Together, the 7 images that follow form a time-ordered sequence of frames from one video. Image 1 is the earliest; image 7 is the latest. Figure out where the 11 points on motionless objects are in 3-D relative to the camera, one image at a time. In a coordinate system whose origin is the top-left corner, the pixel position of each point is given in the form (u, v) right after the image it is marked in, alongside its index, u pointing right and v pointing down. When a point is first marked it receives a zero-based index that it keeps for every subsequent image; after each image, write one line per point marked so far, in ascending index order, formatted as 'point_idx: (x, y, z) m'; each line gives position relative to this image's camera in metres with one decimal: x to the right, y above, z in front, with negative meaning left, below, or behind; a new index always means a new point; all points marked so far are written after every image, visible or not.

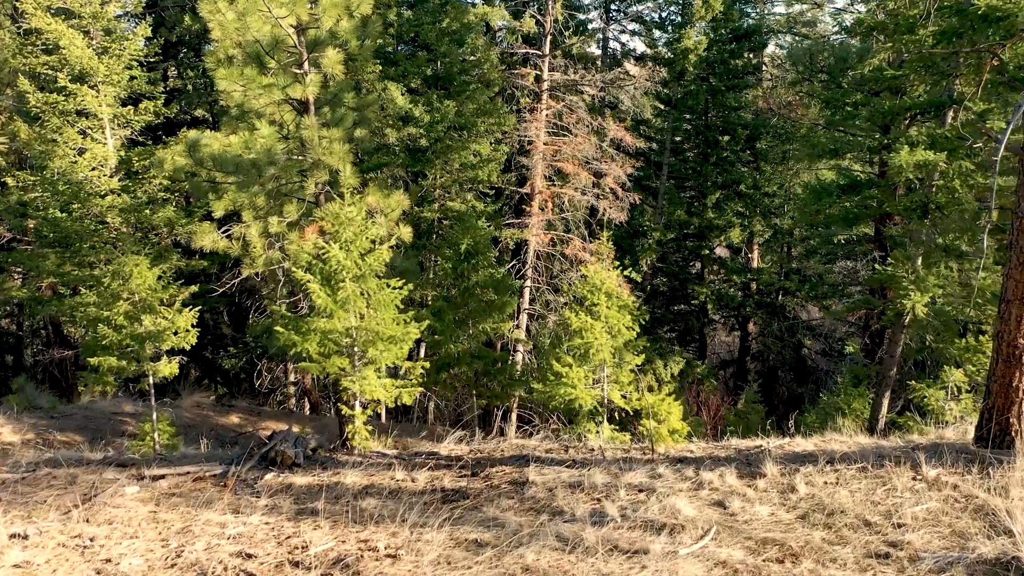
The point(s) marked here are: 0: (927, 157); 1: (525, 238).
0: (+4.0, +1.3, +8.0) m
1: (+0.2, +1.0, +14.7) m
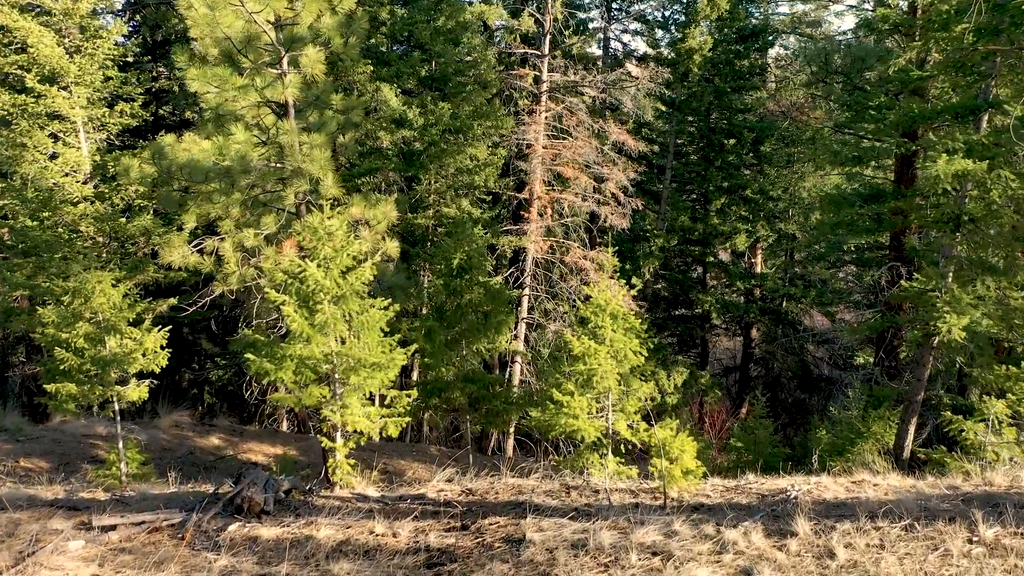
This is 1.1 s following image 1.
0: (+4.0, +1.1, +7.3) m
1: (+0.2, +0.8, +14.0) m
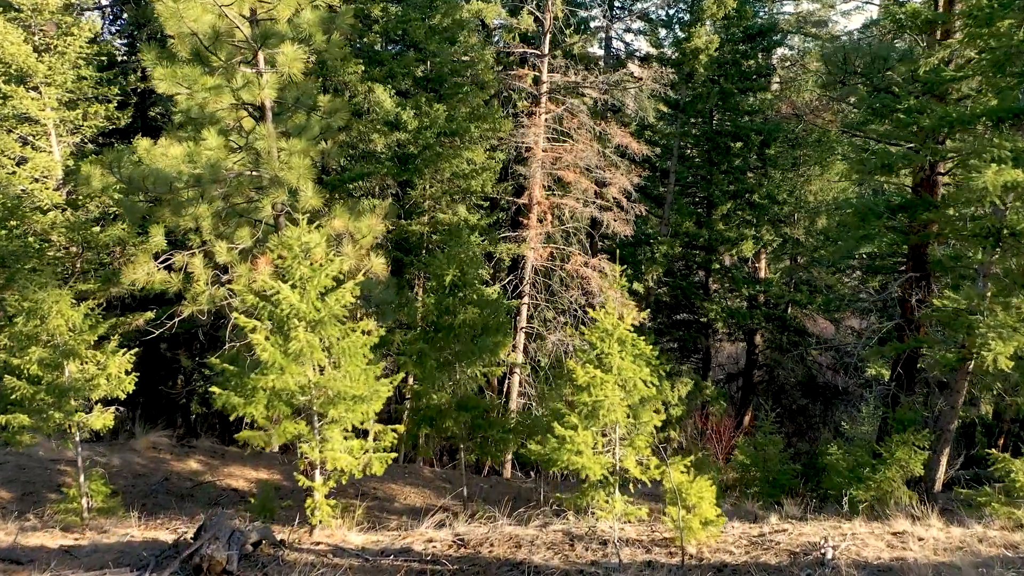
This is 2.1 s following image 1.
0: (+4.0, +0.9, +6.6) m
1: (+0.2, +0.6, +13.3) m
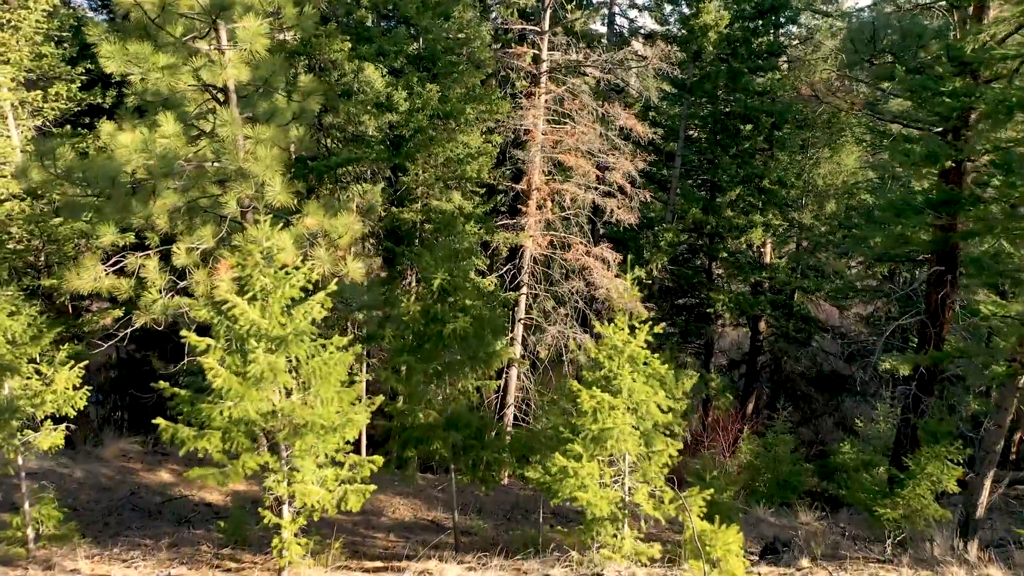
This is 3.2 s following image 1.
0: (+3.9, +0.8, +5.8) m
1: (+0.1, +0.7, +12.4) m
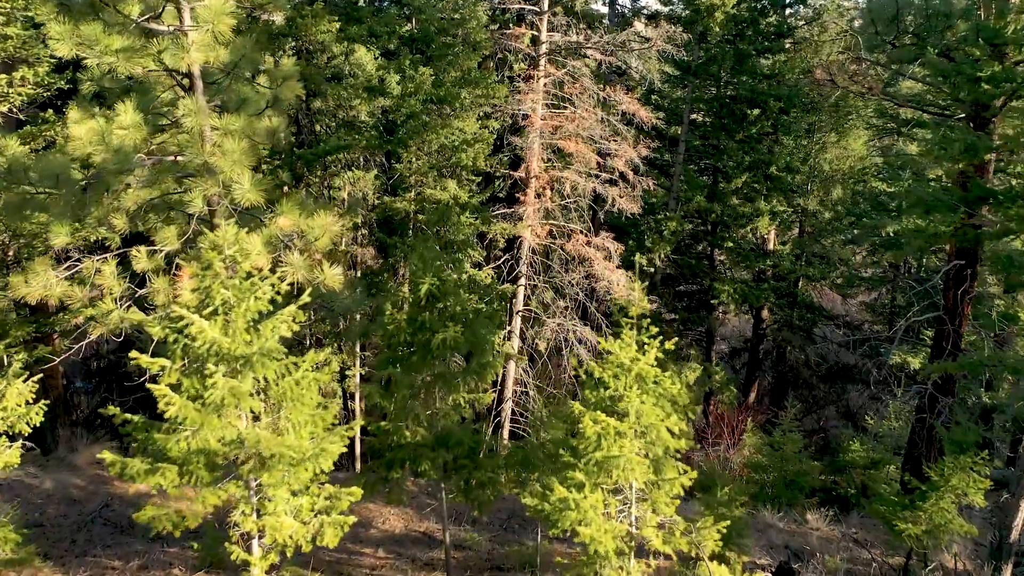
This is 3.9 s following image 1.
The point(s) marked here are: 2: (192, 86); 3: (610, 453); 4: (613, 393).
0: (+3.9, +0.8, +5.1) m
1: (+0.1, +0.8, +11.8) m
2: (-2.4, +1.5, +6.2) m
3: (+0.6, -1.0, +5.1) m
4: (+0.6, -0.7, +5.3) m
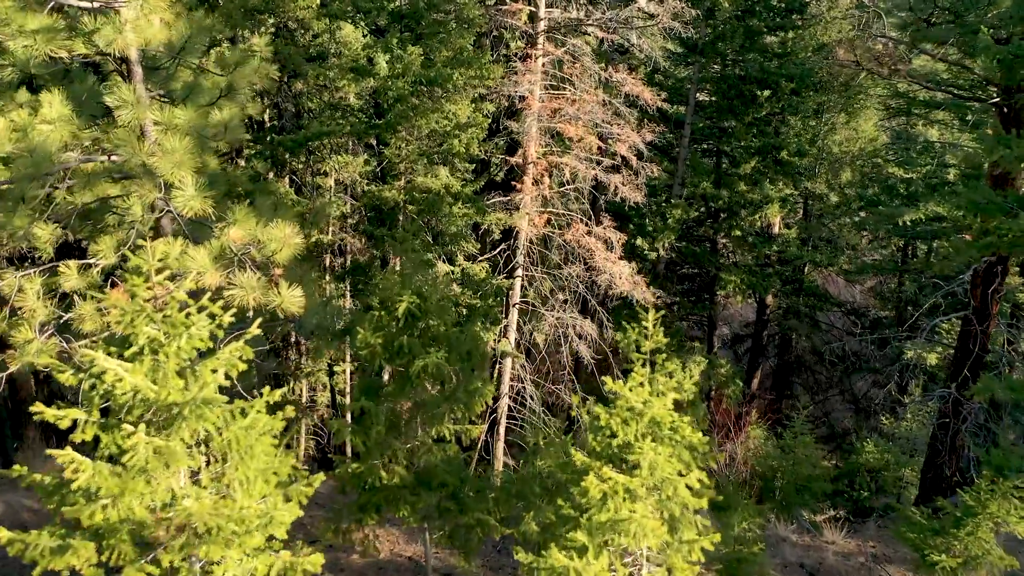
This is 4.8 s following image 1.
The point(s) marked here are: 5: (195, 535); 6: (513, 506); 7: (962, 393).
0: (+3.9, +0.6, +4.3) m
1: (0.0, +0.8, +10.9) m
2: (-2.4, +1.4, +5.3) m
3: (+0.5, -1.2, +4.3) m
4: (+0.6, -0.8, +4.5) m
5: (-1.5, -1.2, +4.1) m
6: (0.0, -1.6, +6.0) m
7: (+5.2, -1.3, +9.1) m
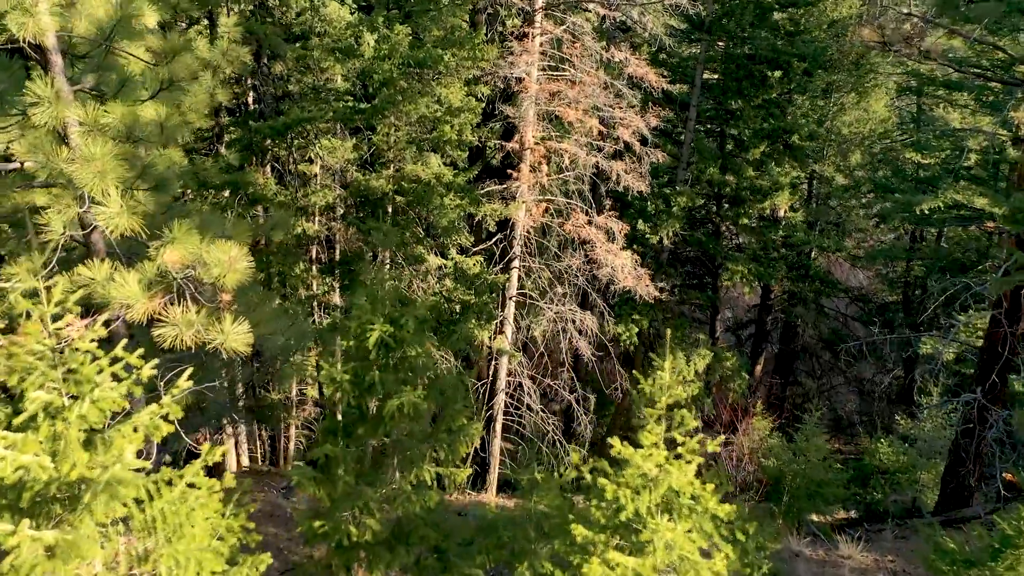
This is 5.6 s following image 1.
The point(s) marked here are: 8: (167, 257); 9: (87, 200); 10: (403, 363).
0: (+3.8, +0.4, +3.5) m
1: (0.0, +0.8, +10.1) m
2: (-2.5, +1.2, +4.5) m
3: (+0.5, -1.3, +3.5) m
4: (+0.5, -1.0, +3.7) m
5: (-1.6, -1.4, +3.3) m
6: (0.0, -1.7, +5.3) m
7: (+5.1, -1.4, +8.4) m
8: (-1.8, +0.2, +4.4) m
9: (-2.3, +0.5, +4.5) m
10: (-0.6, -0.4, +4.9) m
